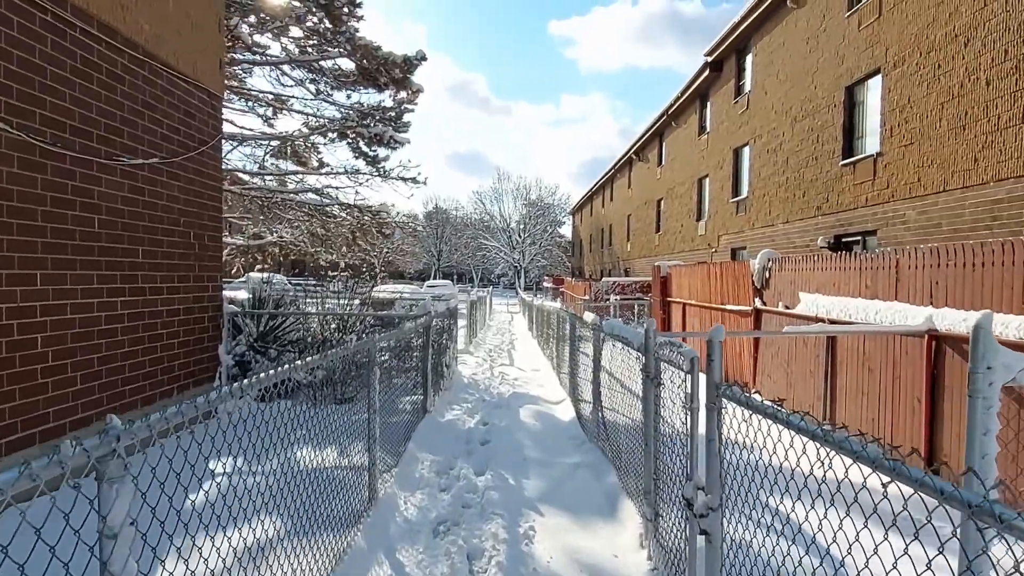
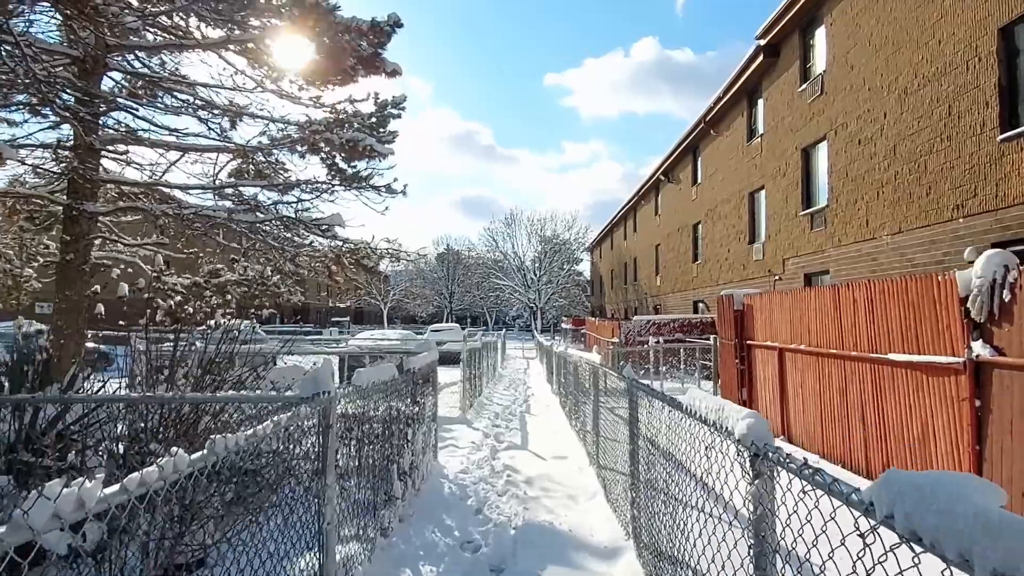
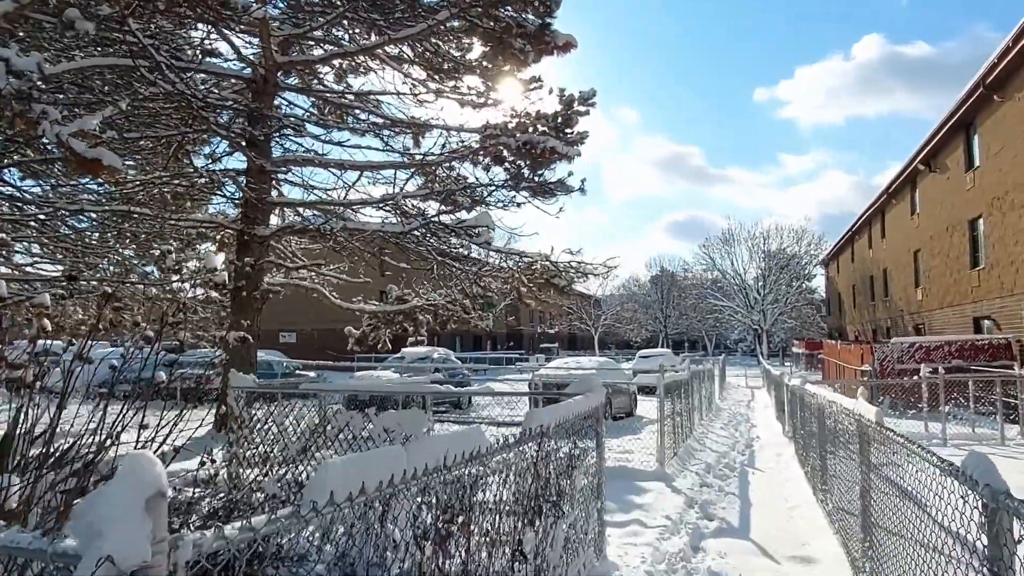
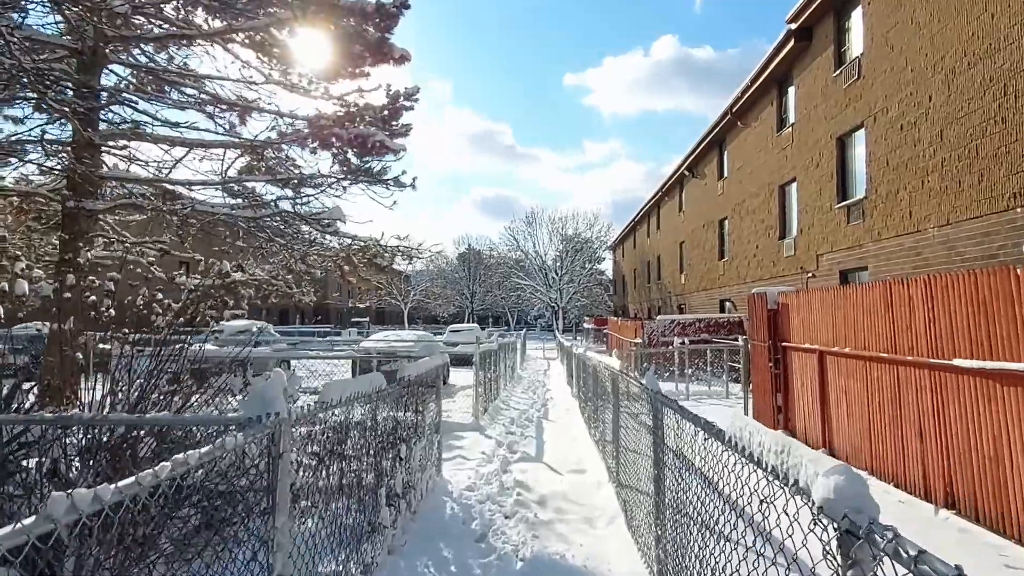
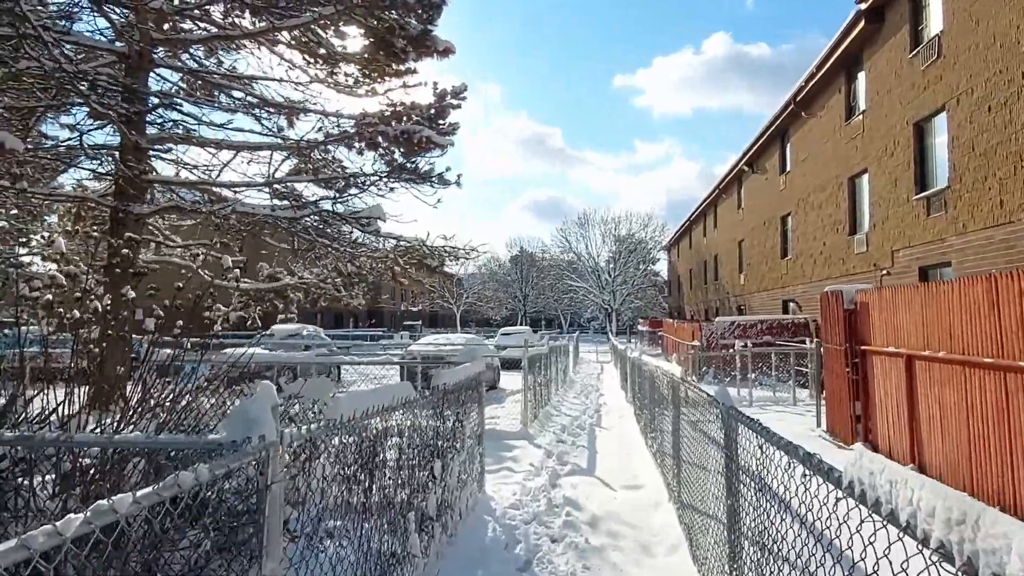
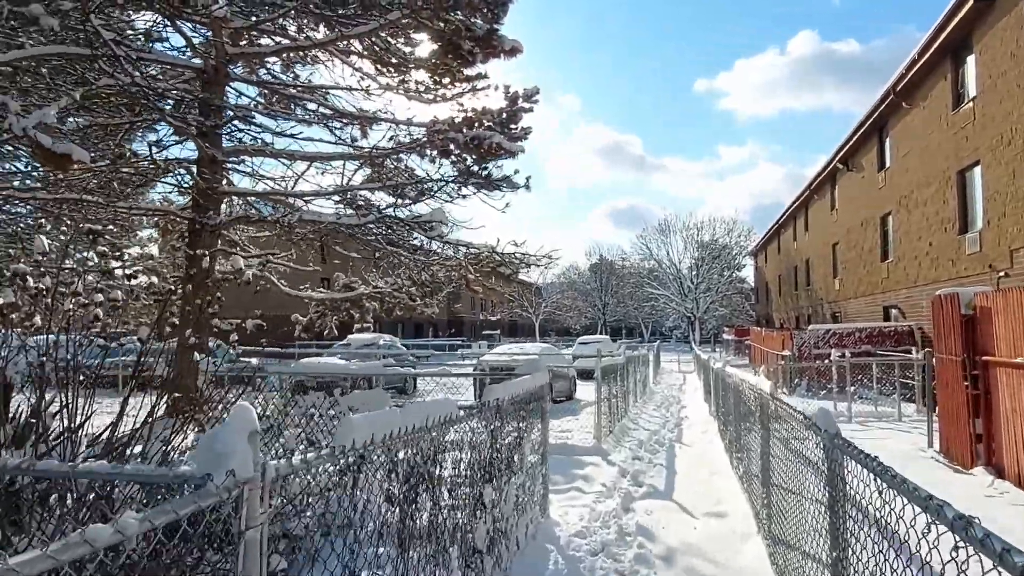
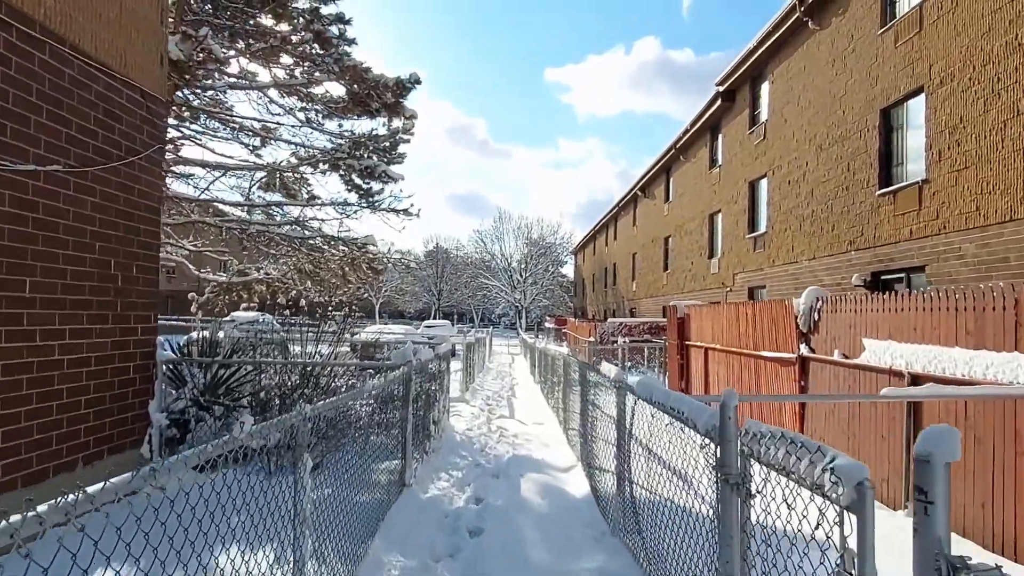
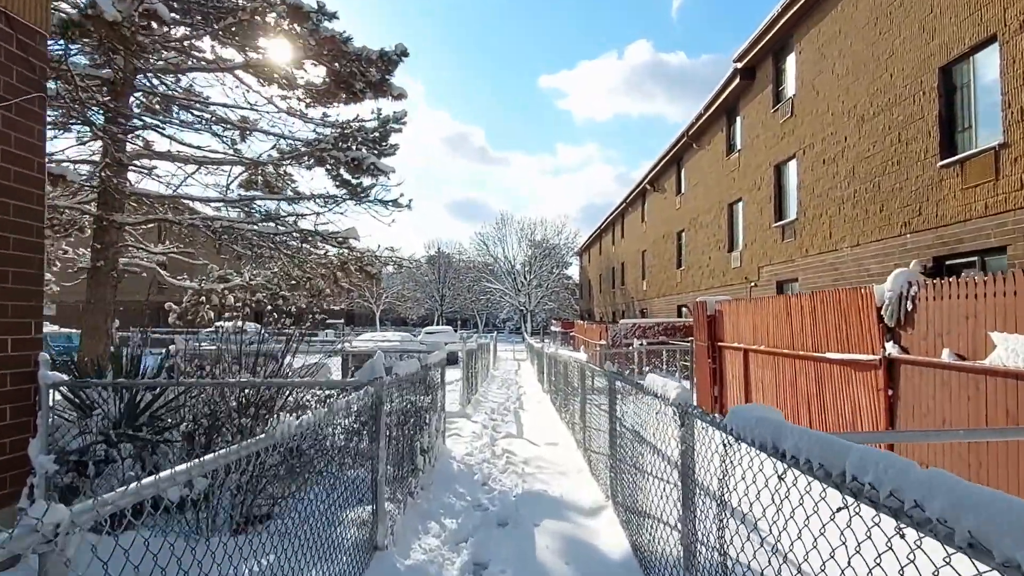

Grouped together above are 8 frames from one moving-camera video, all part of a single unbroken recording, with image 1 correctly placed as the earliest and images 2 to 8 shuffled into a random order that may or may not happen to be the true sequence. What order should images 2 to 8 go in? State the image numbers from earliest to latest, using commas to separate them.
7, 8, 2, 4, 5, 6, 3
